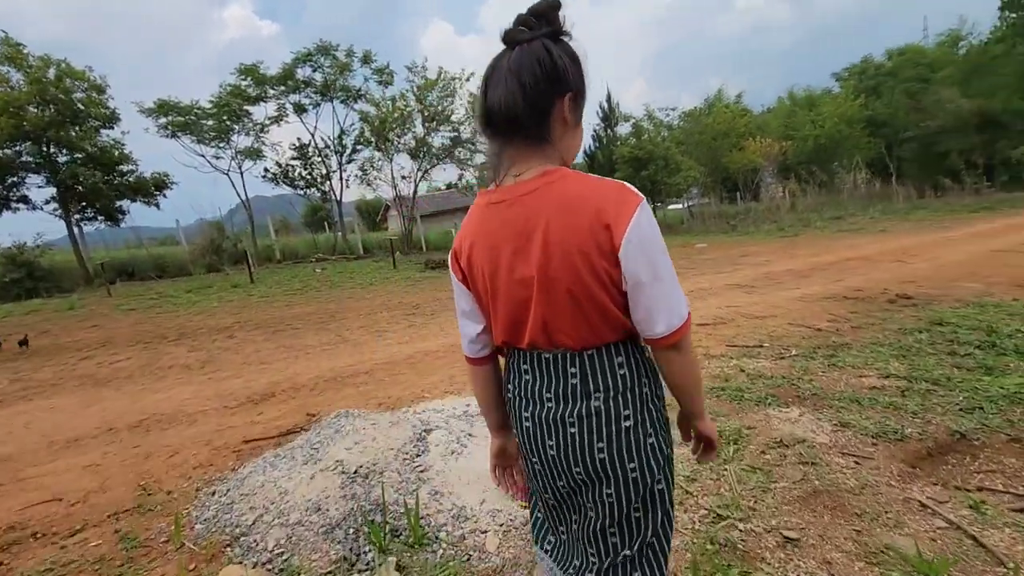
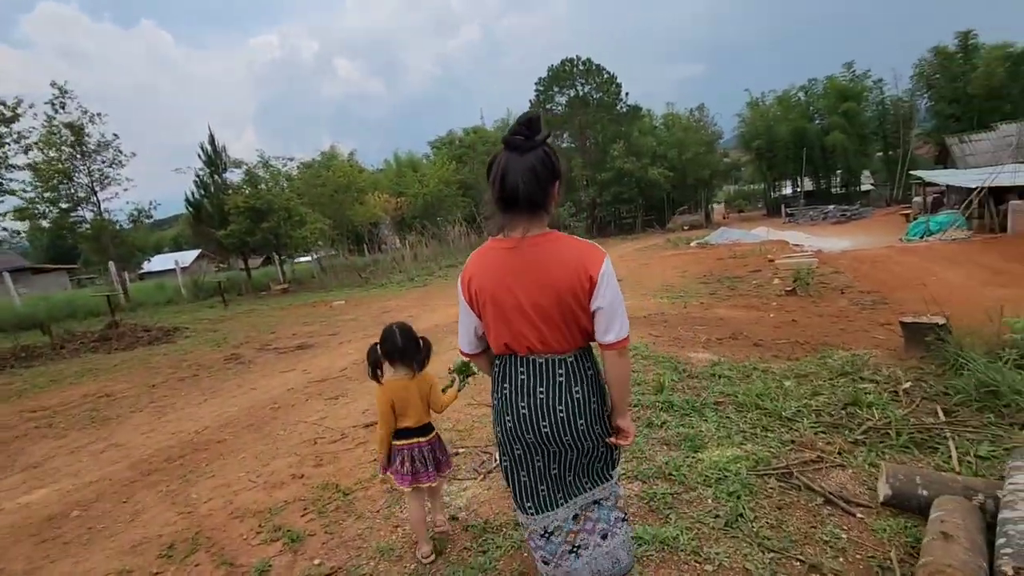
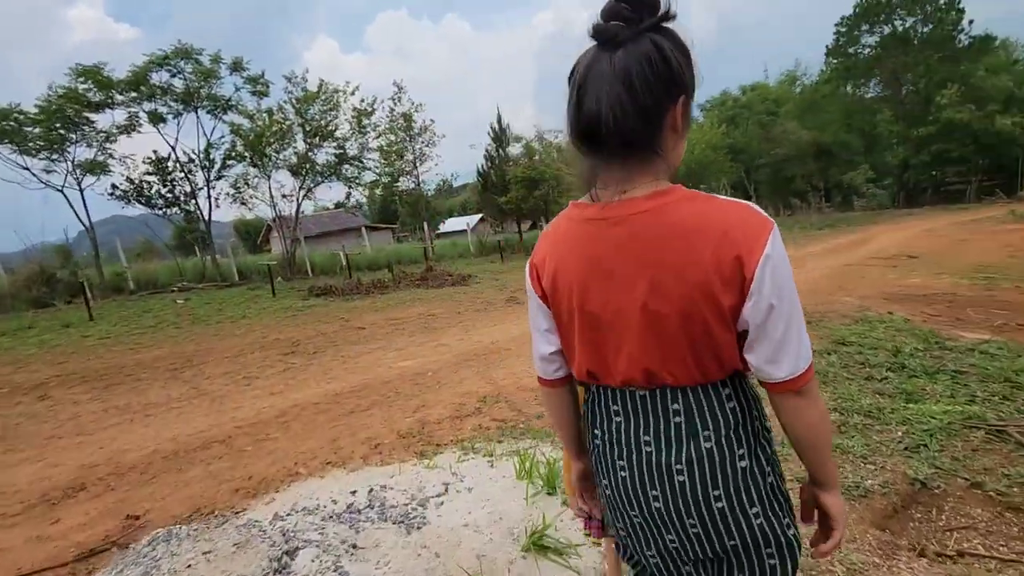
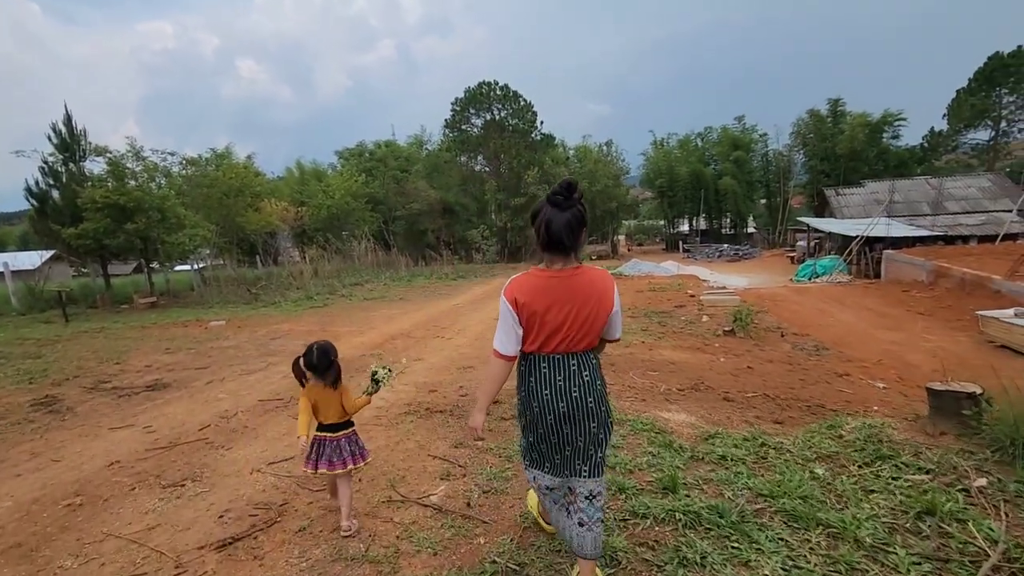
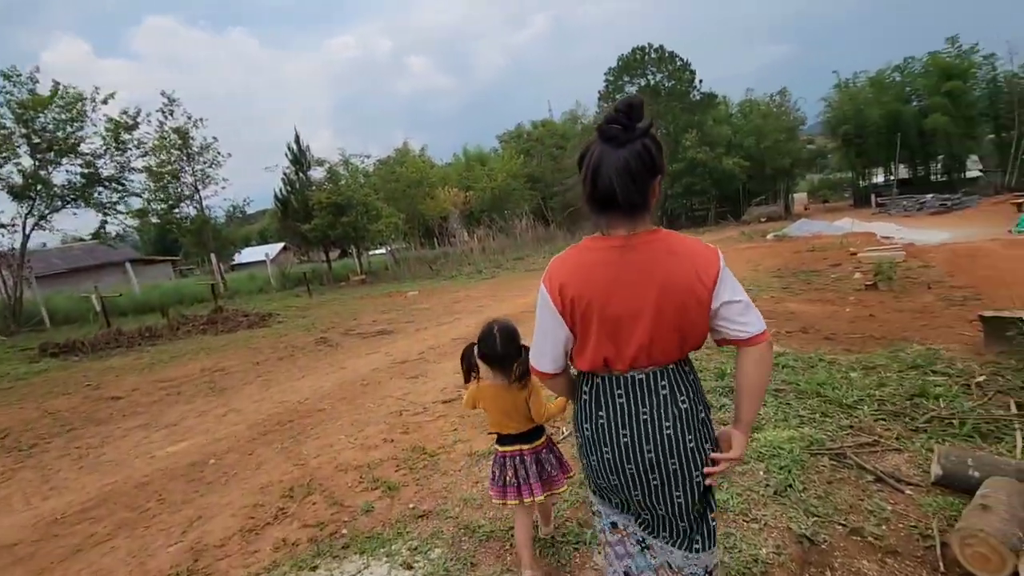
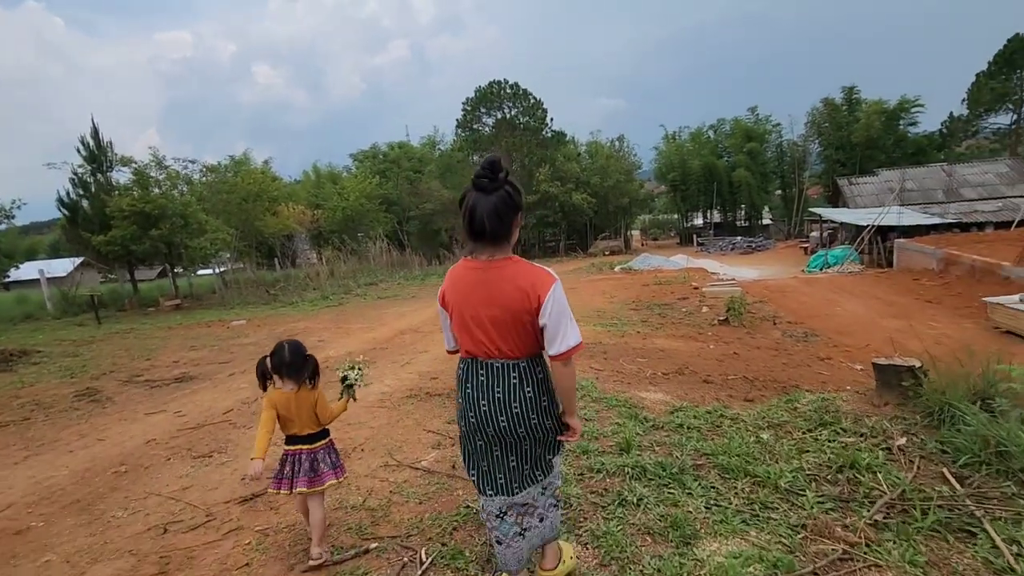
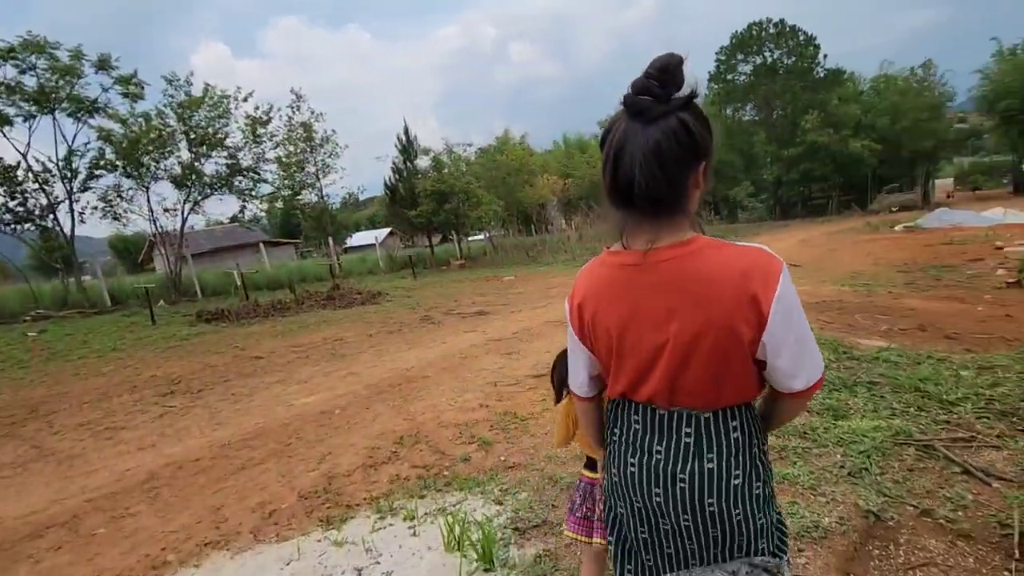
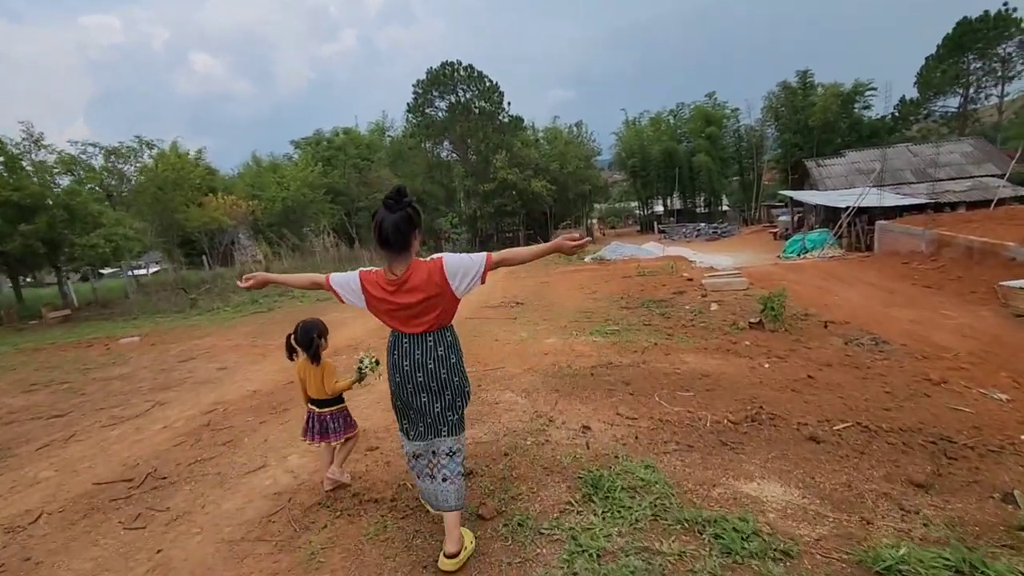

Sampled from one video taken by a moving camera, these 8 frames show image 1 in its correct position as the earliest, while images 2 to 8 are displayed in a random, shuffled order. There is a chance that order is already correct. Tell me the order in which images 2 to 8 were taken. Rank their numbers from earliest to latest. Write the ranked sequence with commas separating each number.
3, 7, 5, 2, 6, 4, 8
